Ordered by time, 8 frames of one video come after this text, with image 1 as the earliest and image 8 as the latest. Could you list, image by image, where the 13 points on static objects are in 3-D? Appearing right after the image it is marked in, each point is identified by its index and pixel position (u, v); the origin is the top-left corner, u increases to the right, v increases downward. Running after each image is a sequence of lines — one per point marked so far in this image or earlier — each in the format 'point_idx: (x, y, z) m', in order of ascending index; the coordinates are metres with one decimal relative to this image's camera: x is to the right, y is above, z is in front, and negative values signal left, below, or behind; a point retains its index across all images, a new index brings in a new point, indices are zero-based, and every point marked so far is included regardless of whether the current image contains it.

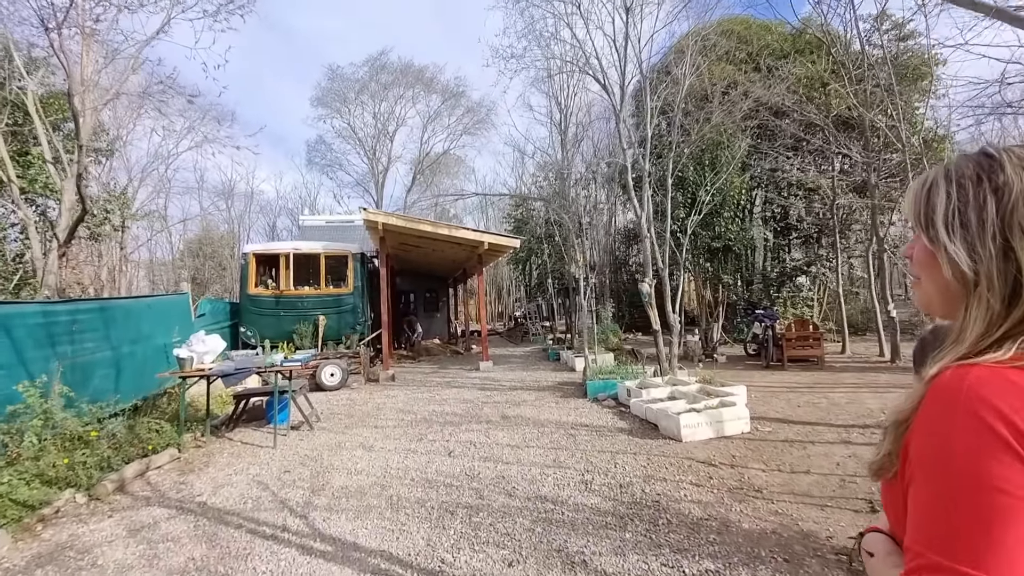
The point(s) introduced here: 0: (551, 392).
0: (+0.6, -1.7, +7.9) m
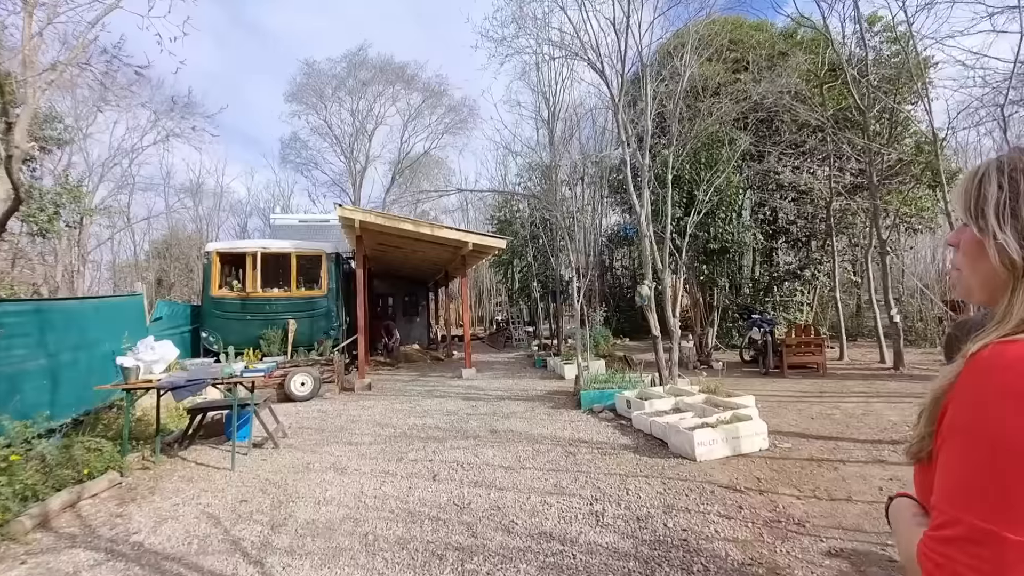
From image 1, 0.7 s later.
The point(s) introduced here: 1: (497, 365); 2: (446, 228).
0: (+0.4, -1.7, +7.3) m
1: (-0.4, -1.8, +11.8) m
2: (-1.3, +1.2, +9.9) m
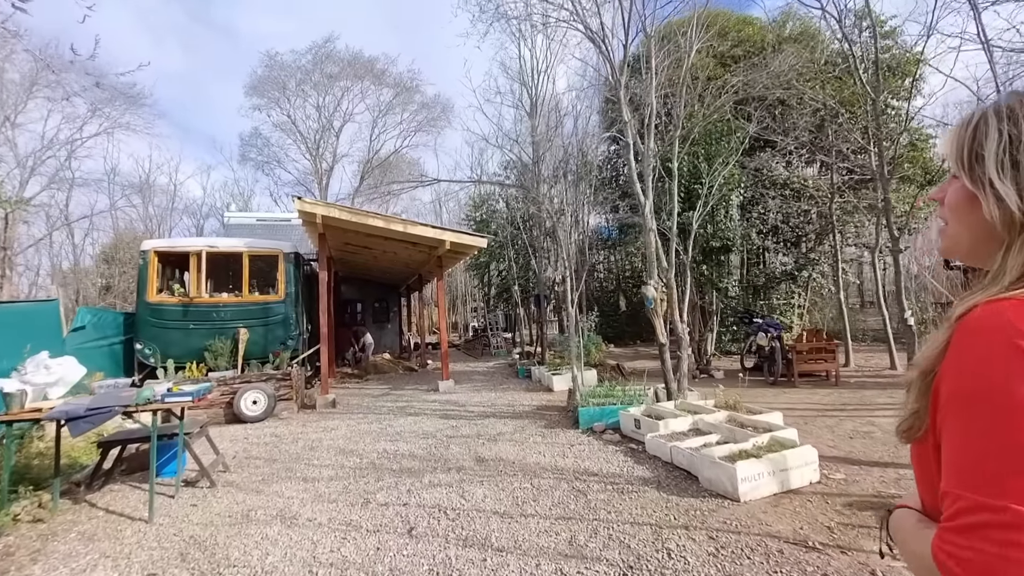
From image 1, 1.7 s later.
0: (+0.3, -1.7, +6.4) m
1: (-0.8, -1.9, +10.8) m
2: (-1.6, +1.1, +8.9) m
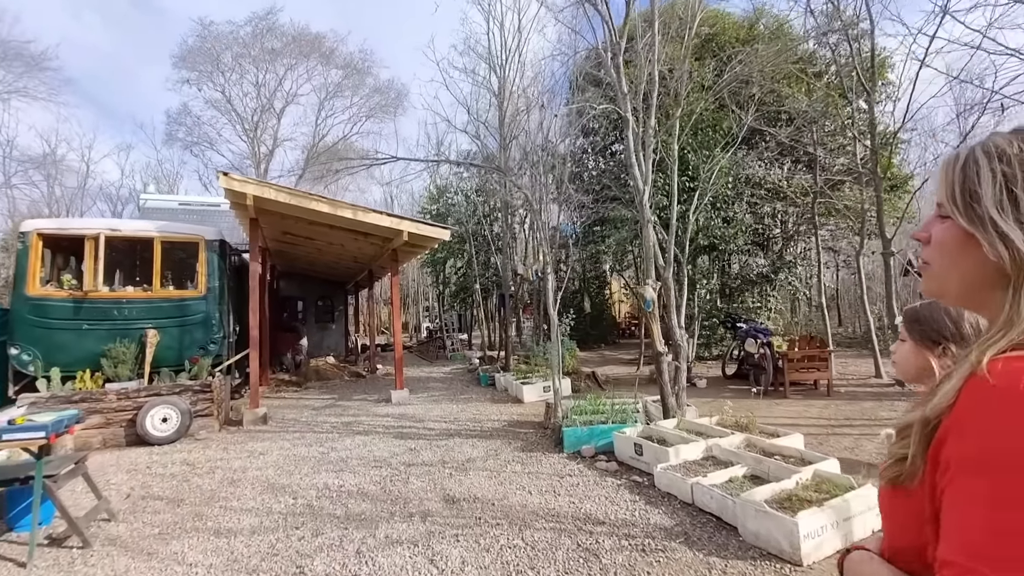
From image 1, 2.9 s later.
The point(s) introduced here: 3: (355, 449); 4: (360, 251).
0: (-0.1, -1.7, +5.5) m
1: (-1.6, -1.9, +9.7) m
2: (-2.1, +1.2, +7.7) m
3: (-1.8, -1.8, +5.6) m
4: (-3.0, +0.8, +10.0) m
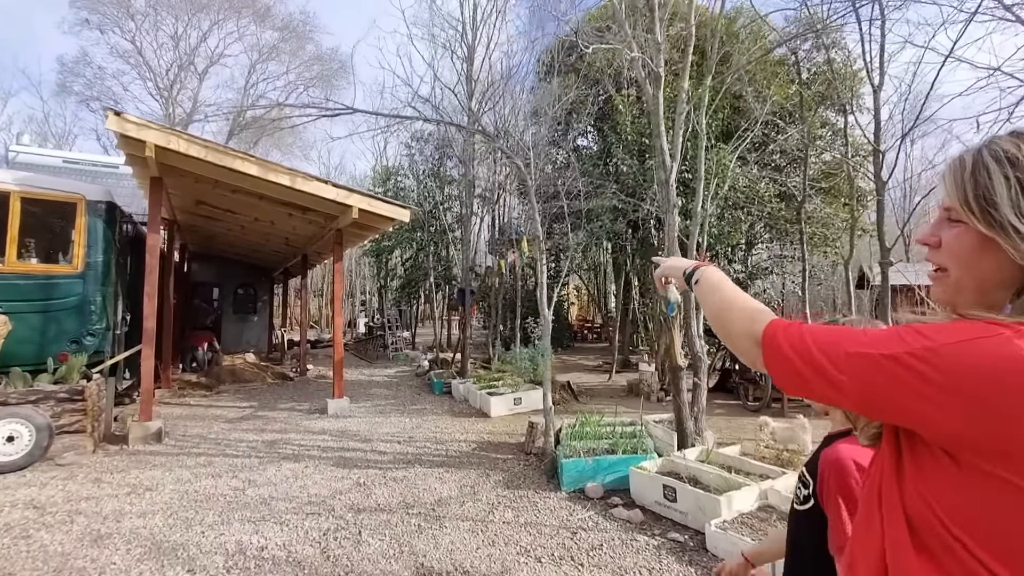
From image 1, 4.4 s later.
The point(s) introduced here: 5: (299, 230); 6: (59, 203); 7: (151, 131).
0: (-0.3, -1.6, +4.3) m
1: (-2.3, -1.7, +8.4) m
2: (-2.5, +1.4, +6.3) m
3: (-2.0, -1.7, +4.3) m
4: (-3.7, +1.0, +8.5) m
5: (-3.6, +1.0, +8.5) m
6: (-5.0, +0.9, +5.5) m
7: (-3.9, +1.7, +5.4) m
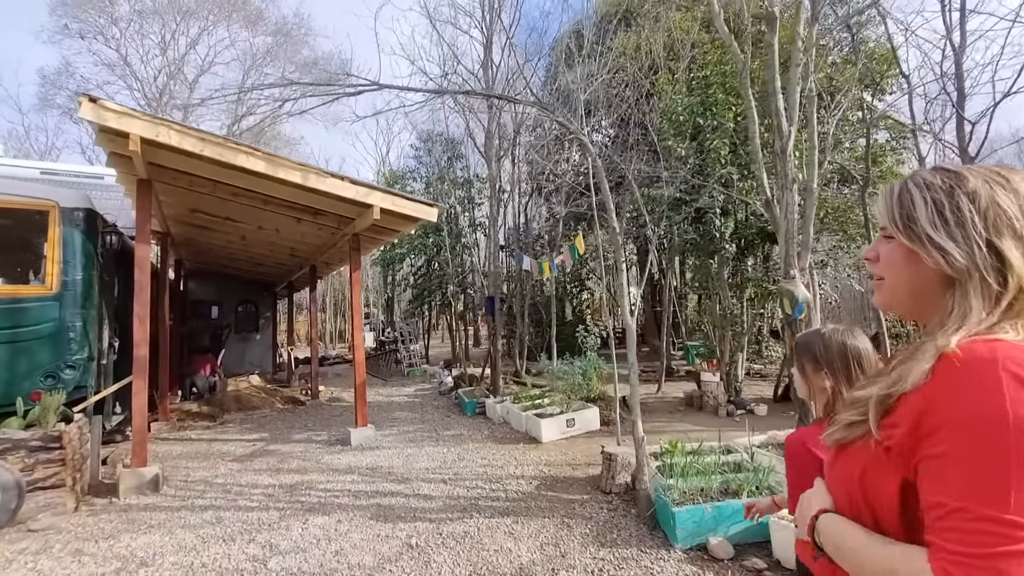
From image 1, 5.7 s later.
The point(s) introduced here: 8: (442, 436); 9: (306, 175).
0: (+0.4, -1.6, +3.5) m
1: (-1.7, -1.9, +7.5) m
2: (-2.0, +1.2, +5.5) m
3: (-1.4, -1.8, +3.4) m
4: (-3.2, +0.8, +7.6) m
5: (-3.1, +0.8, +7.6) m
6: (-4.5, +0.7, +4.7) m
7: (-3.4, +1.5, +4.5) m
8: (-0.9, -1.8, +6.1) m
9: (-2.2, +1.2, +5.3) m
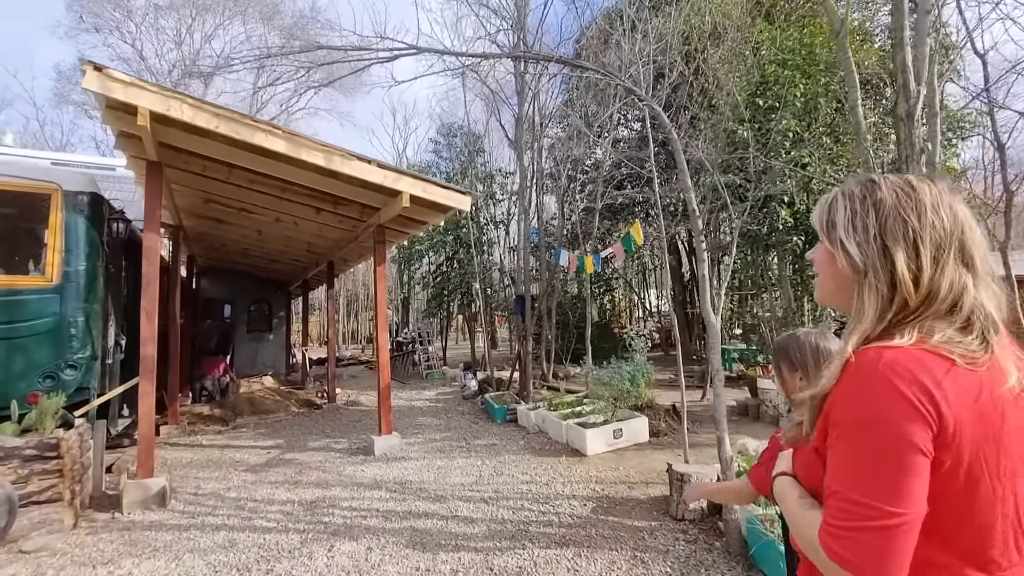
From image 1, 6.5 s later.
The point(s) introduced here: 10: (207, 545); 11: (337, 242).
0: (+0.7, -1.6, +2.9) m
1: (-1.3, -1.8, +7.0) m
2: (-1.6, +1.3, +5.0) m
3: (-1.0, -1.7, +2.9) m
4: (-2.7, +0.8, +7.1) m
5: (-2.7, +0.8, +7.1) m
6: (-4.1, +0.8, +4.2) m
7: (-3.0, +1.5, +4.1) m
8: (-0.4, -1.8, +5.6) m
9: (-1.8, +1.3, +4.8) m
10: (-2.1, -1.8, +3.5) m
11: (-2.7, +0.7, +7.7) m
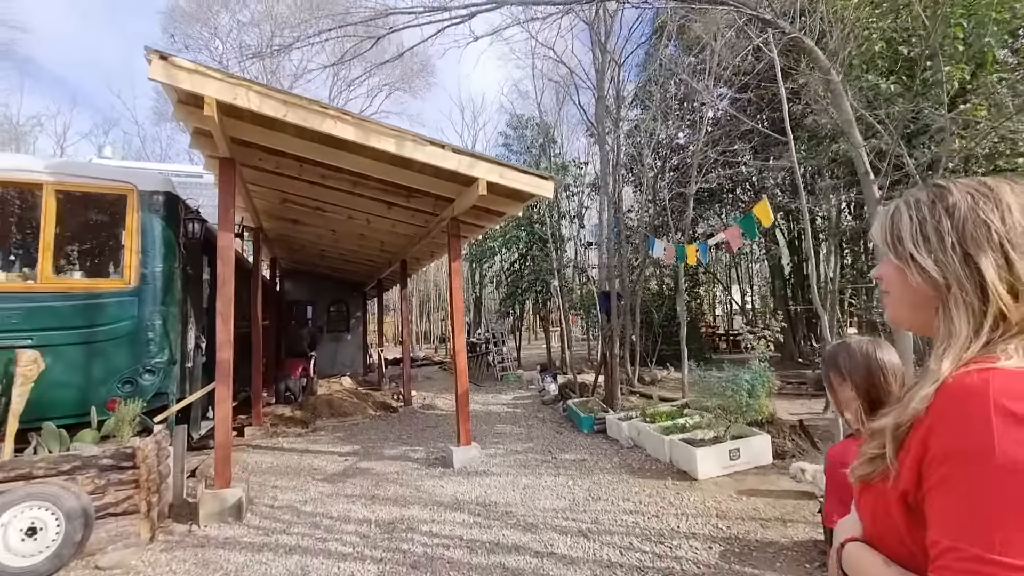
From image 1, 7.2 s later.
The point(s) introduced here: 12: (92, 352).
0: (+1.3, -1.5, +2.2) m
1: (-0.1, -1.8, +6.5) m
2: (-0.8, +1.3, +4.6) m
3: (-0.4, -1.7, +2.4) m
4: (-1.6, +0.8, +6.8) m
5: (-1.5, +0.8, +6.8) m
6: (-3.4, +0.8, +4.1) m
7: (-2.3, +1.5, +3.8) m
8: (+0.5, -1.7, +5.0) m
9: (-1.0, +1.3, +4.4) m
10: (-1.5, -1.8, +3.2) m
11: (-1.5, +0.7, +7.4) m
12: (-3.4, -0.5, +4.0) m
